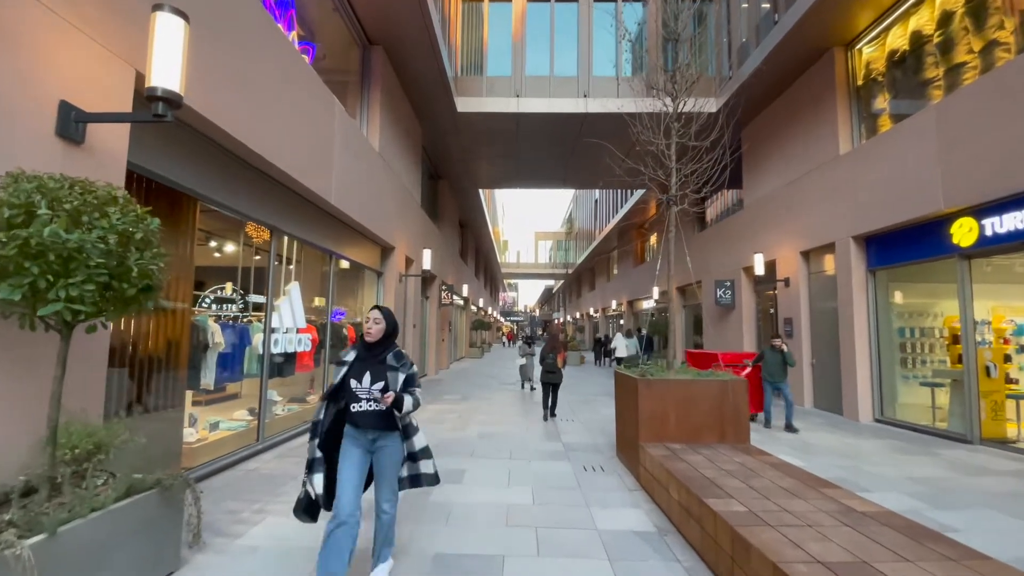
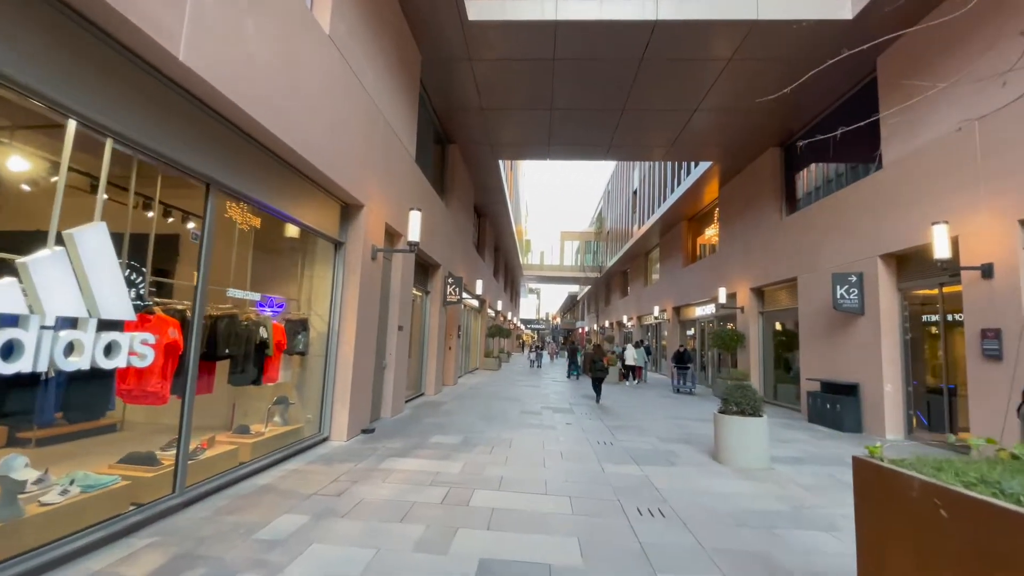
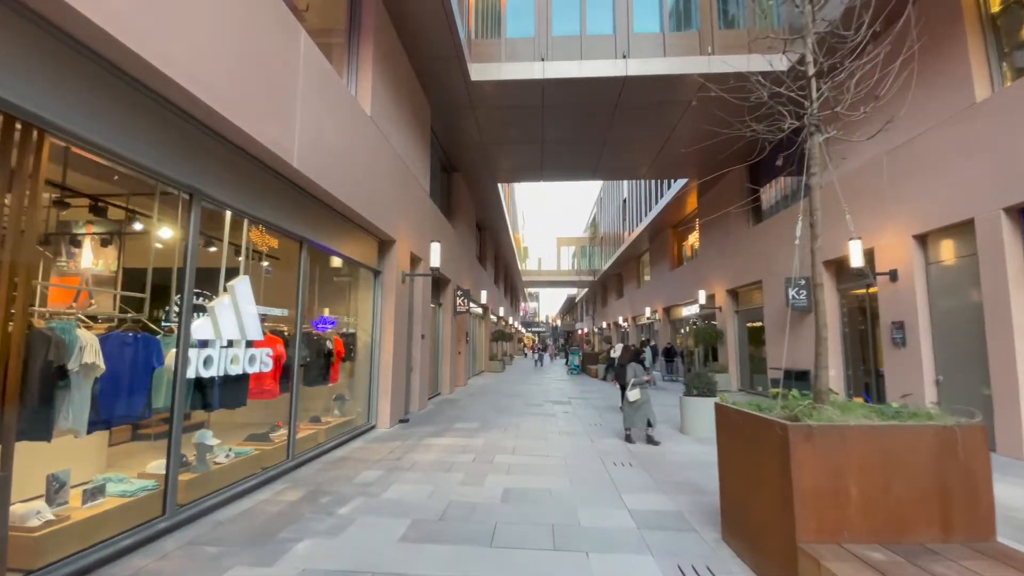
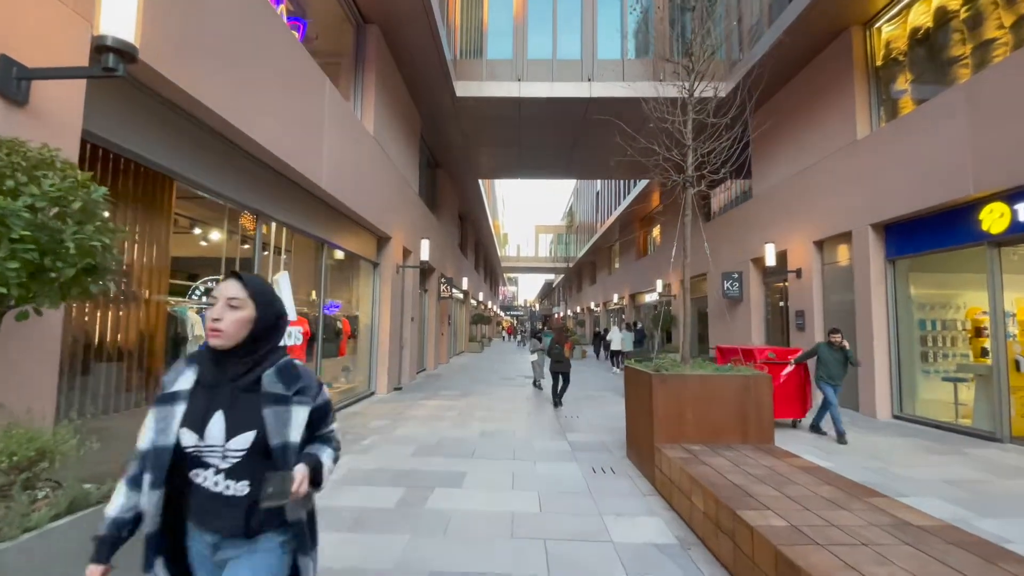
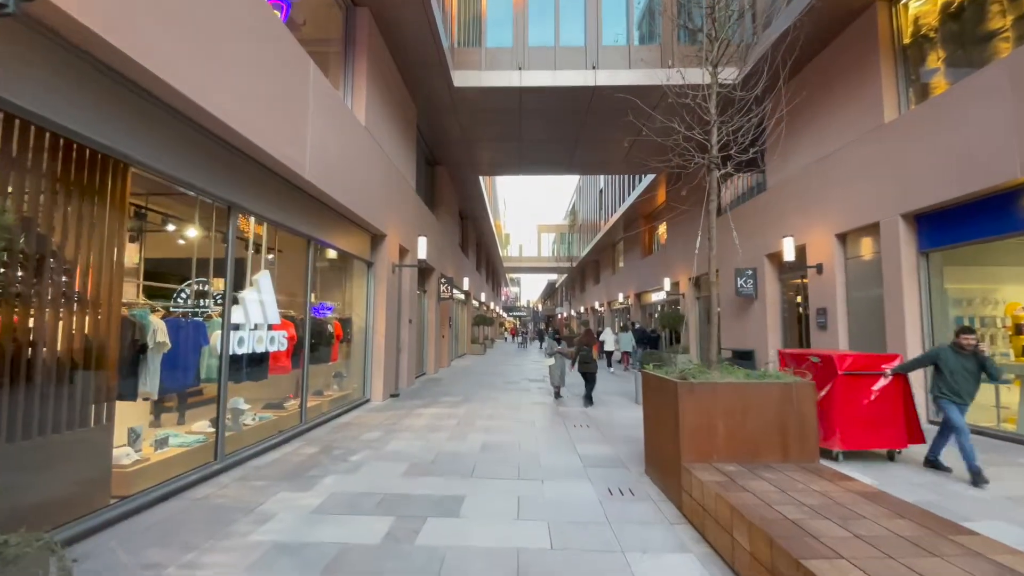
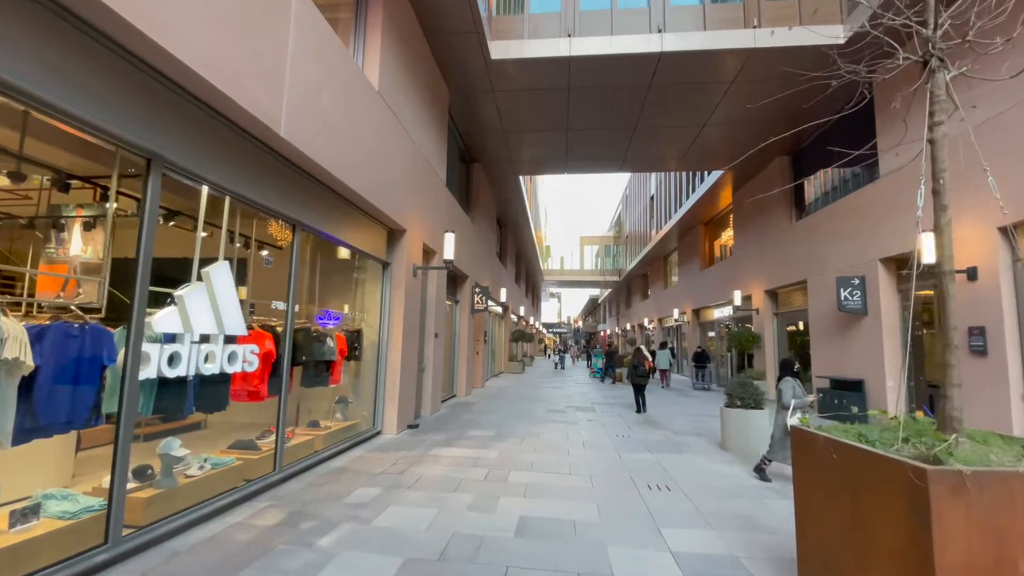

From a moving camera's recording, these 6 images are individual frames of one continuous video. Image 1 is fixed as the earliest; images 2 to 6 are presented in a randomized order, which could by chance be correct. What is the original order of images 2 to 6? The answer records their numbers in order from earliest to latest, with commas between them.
4, 5, 3, 6, 2
